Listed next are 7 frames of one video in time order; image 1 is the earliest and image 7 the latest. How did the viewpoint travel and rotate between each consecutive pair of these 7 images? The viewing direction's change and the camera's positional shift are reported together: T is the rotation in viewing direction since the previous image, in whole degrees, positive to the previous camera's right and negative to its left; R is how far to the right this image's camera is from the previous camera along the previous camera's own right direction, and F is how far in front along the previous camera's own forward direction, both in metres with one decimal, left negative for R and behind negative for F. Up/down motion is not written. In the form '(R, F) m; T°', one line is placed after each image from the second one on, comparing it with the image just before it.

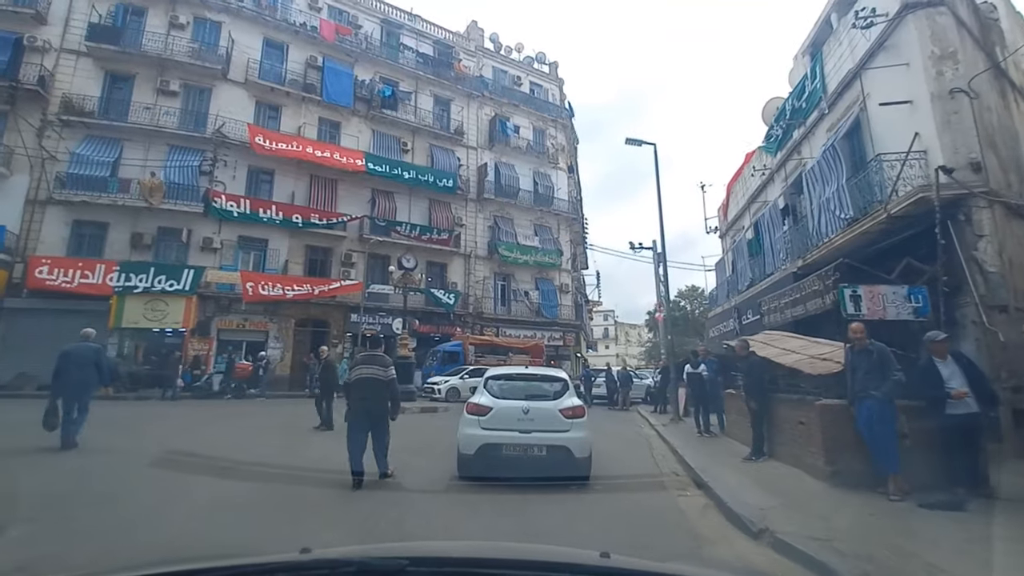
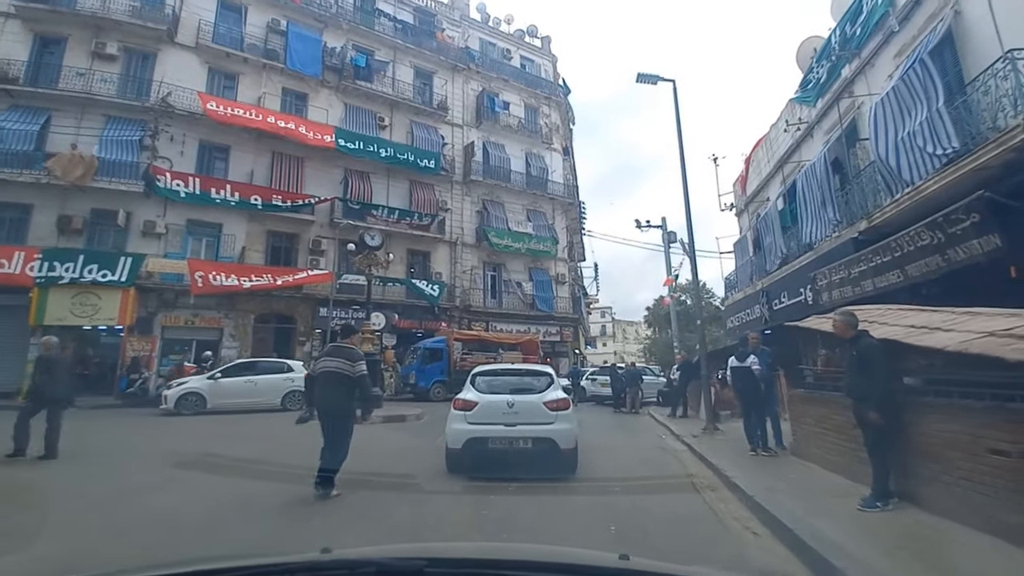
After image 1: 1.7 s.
(+0.2, +3.1) m; 0°
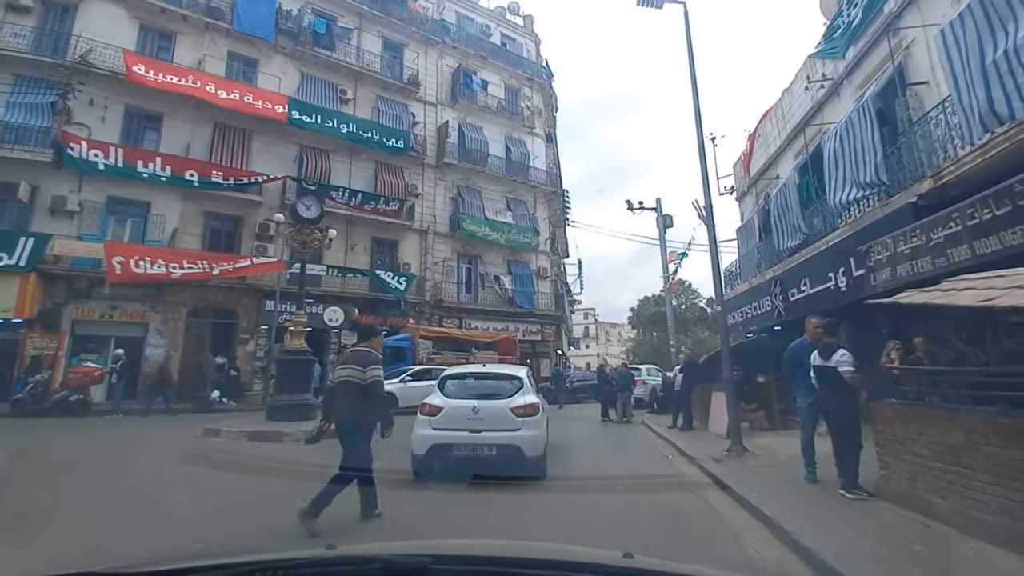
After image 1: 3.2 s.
(+0.3, +2.7) m; +2°
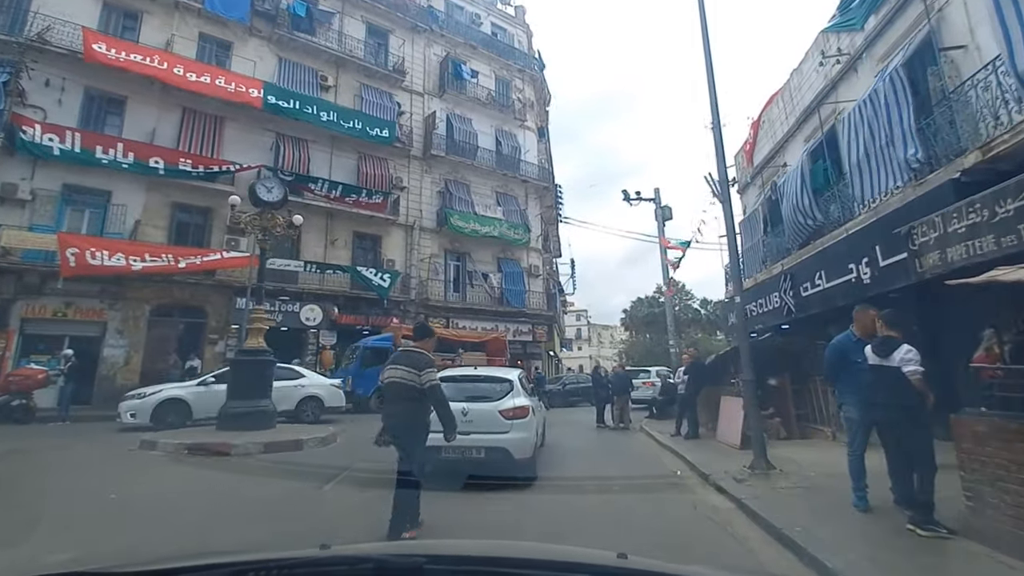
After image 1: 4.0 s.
(+0.1, +1.2) m; +1°
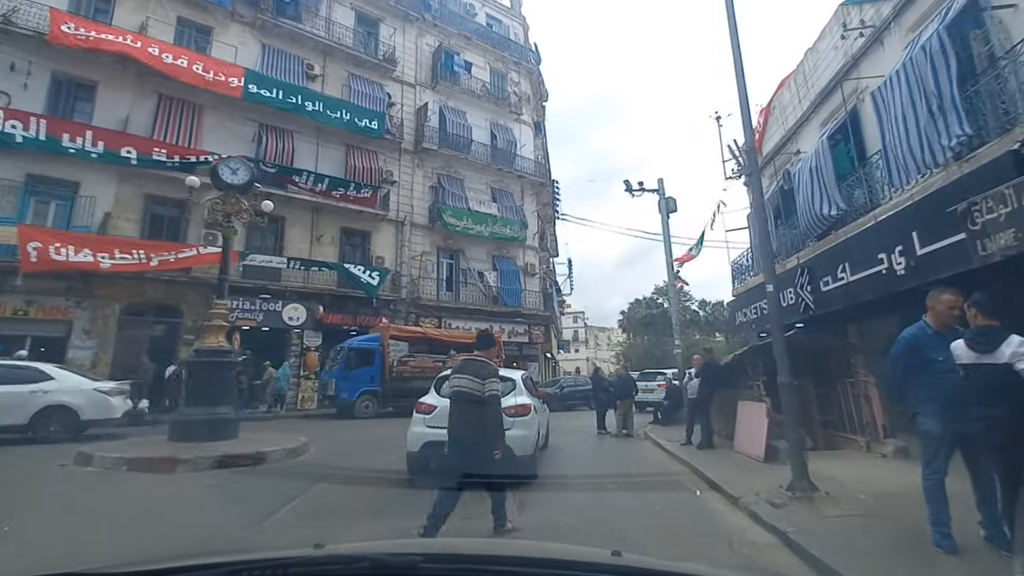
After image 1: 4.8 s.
(+0.1, +1.1) m; 0°
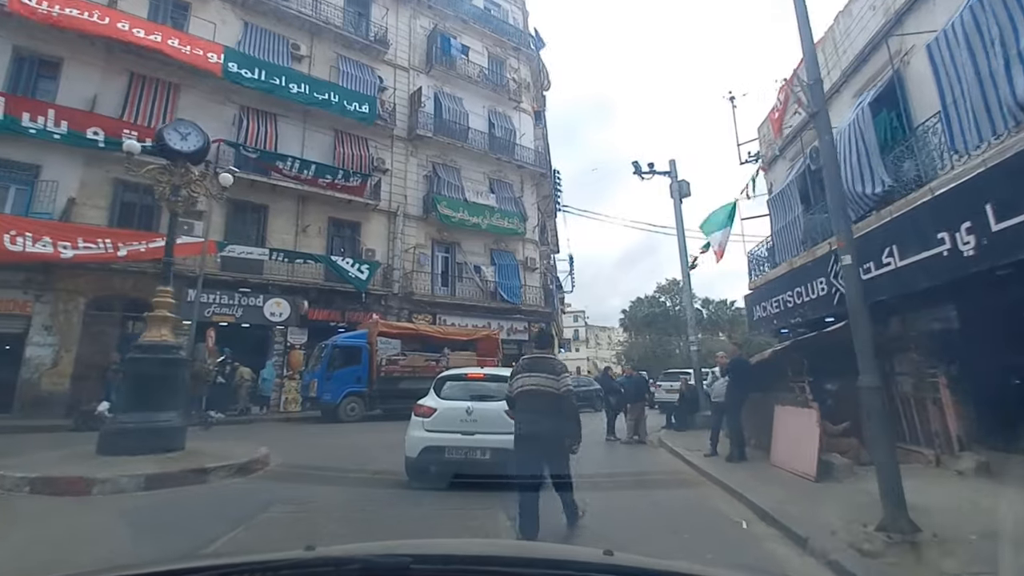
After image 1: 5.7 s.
(0.0, +1.3) m; 0°
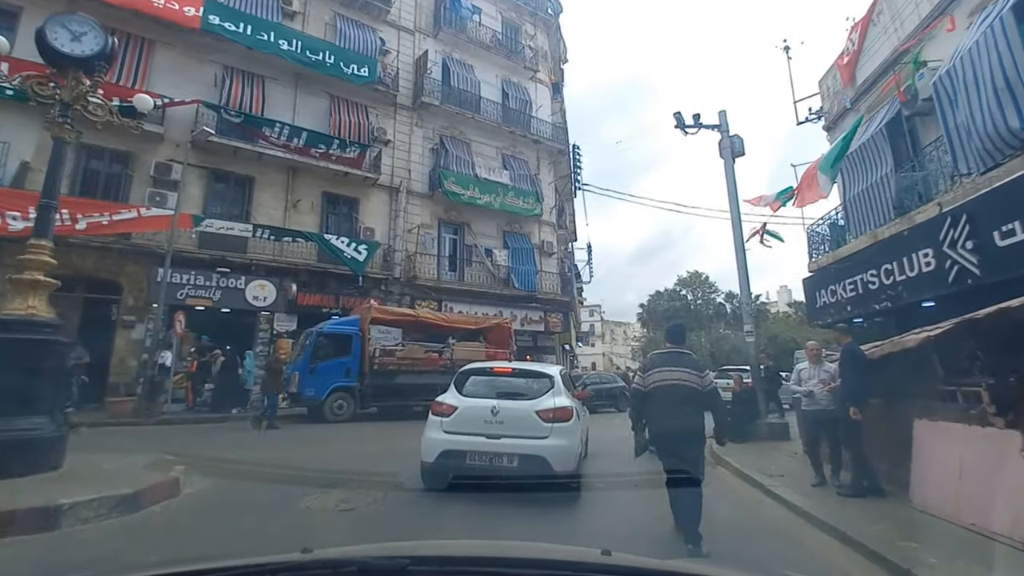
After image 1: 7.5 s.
(0.0, +2.3) m; -1°
